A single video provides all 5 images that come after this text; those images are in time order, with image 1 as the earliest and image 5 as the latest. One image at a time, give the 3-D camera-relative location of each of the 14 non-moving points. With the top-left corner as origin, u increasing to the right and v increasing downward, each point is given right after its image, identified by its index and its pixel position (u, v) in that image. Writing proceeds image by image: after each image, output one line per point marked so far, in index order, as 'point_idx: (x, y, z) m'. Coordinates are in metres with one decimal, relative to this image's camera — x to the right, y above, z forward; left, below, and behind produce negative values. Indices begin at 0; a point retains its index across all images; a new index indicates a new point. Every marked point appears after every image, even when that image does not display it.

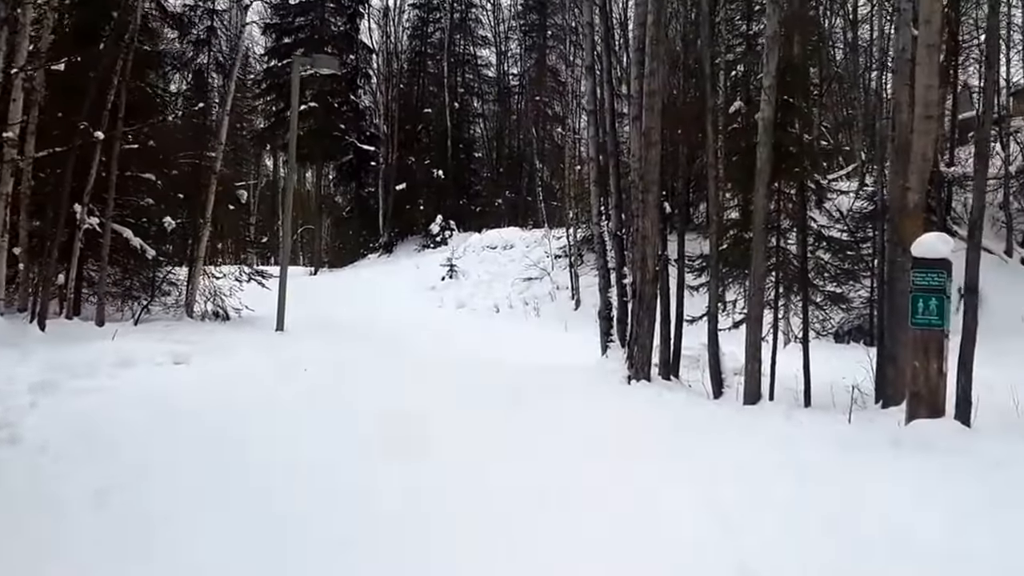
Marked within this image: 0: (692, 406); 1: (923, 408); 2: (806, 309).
0: (+2.5, -1.5, +11.6) m
1: (+3.8, -1.1, +7.8) m
2: (+5.0, -0.4, +14.2) m
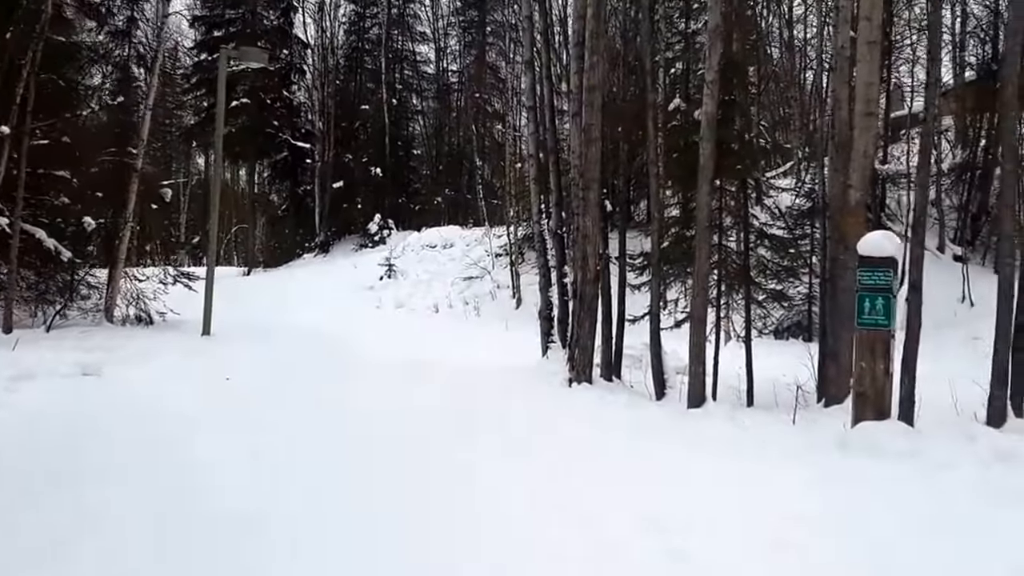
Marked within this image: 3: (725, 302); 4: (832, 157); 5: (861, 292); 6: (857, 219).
0: (+1.7, -1.5, +11.4) m
1: (+3.2, -1.1, +7.7) m
2: (+4.0, -0.3, +14.2) m
3: (+3.6, -0.3, +14.2) m
4: (+4.7, +1.9, +12.2) m
5: (+3.1, 0.0, +7.6) m
6: (+4.4, +0.9, +10.6) m
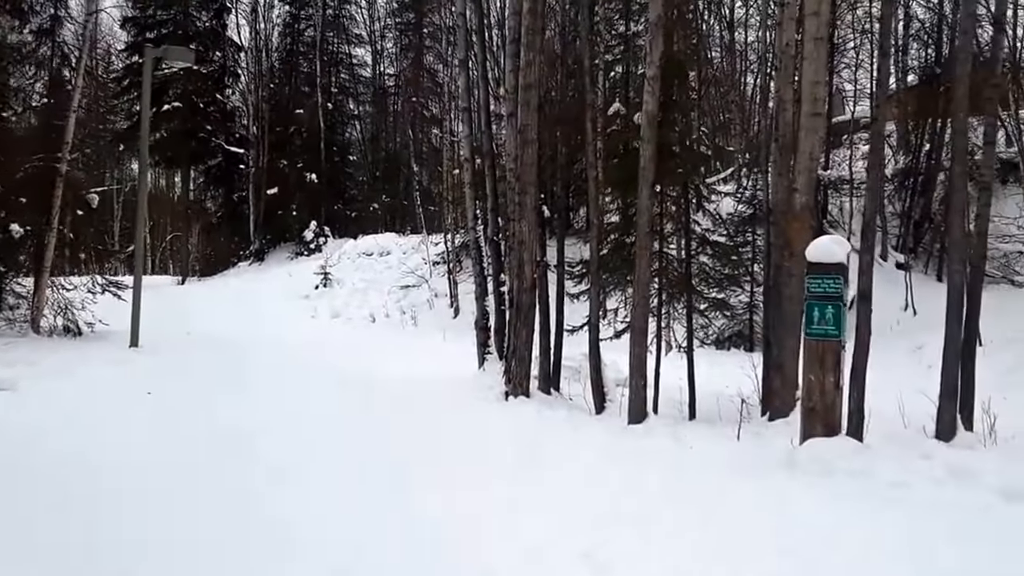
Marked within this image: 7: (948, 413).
0: (+0.7, -1.7, +10.6) m
1: (+2.6, -1.1, +7.0) m
2: (+2.9, -0.5, +13.6) m
3: (+2.5, -0.5, +13.6) m
4: (+3.7, +1.8, +11.7) m
5: (+2.4, -0.1, +6.9) m
6: (+3.5, +0.8, +10.1) m
7: (+5.1, -1.4, +9.7) m
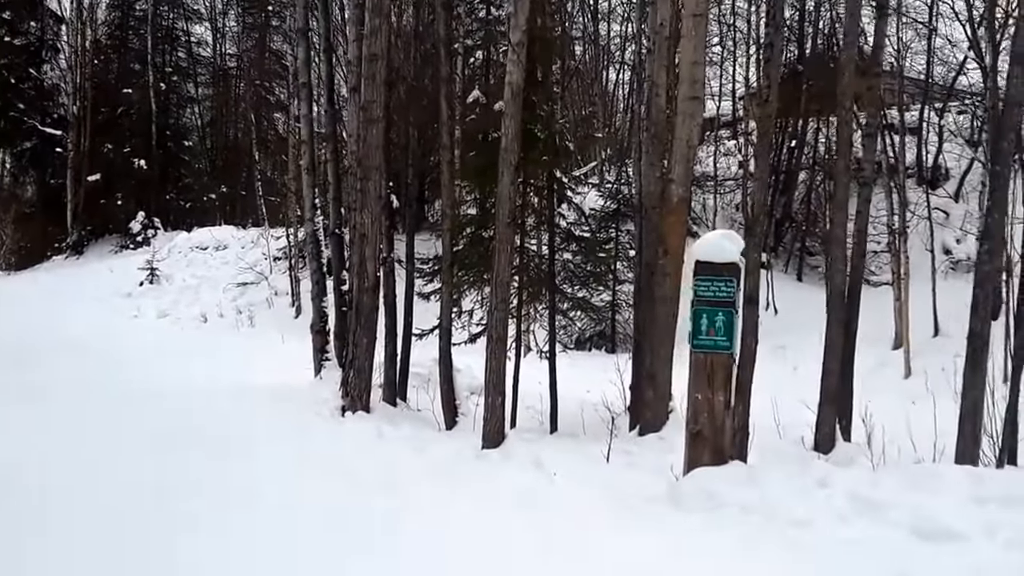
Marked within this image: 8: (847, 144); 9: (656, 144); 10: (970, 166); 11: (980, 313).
0: (-1.0, -1.7, +9.1) m
1: (+1.4, -1.2, +5.9) m
2: (+0.6, -0.5, +12.4) m
3: (+0.2, -0.5, +12.3) m
4: (+1.7, +1.8, +10.6) m
5: (+1.3, -0.1, +5.7) m
6: (+1.8, +0.8, +9.0) m
7: (+3.4, -1.5, +8.9) m
8: (+3.6, +1.5, +8.8) m
9: (+1.8, +1.8, +10.5) m
10: (+11.0, +3.0, +19.8) m
11: (+4.0, -0.2, +7.0) m
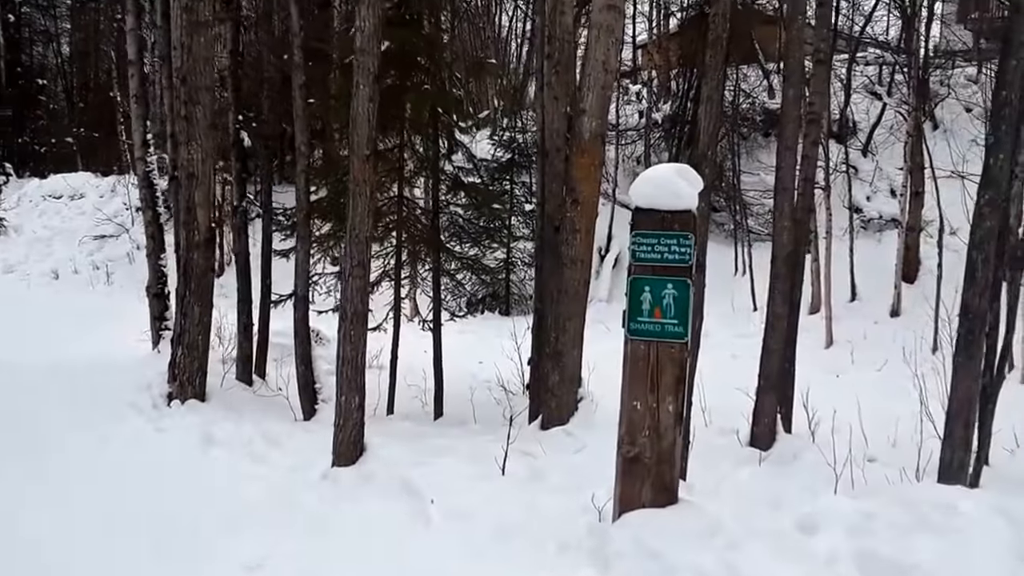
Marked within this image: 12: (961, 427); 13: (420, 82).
0: (-2.1, -1.3, +7.1) m
1: (+0.7, -1.0, +4.1) m
2: (-1.0, +0.1, +10.5) m
3: (-1.3, +0.1, +10.4) m
4: (+0.4, +2.2, +8.7) m
5: (+0.6, +0.1, +3.9) m
6: (+0.7, +1.1, +7.2) m
7: (+2.3, -1.1, +7.4) m
8: (+2.5, +1.9, +7.2) m
9: (+0.5, +2.3, +8.7) m
10: (+8.4, +3.9, +18.9) m
11: (+3.1, 0.0, +5.6) m
12: (+3.1, -0.9, +5.7) m
13: (-1.0, +2.3, +9.3) m
